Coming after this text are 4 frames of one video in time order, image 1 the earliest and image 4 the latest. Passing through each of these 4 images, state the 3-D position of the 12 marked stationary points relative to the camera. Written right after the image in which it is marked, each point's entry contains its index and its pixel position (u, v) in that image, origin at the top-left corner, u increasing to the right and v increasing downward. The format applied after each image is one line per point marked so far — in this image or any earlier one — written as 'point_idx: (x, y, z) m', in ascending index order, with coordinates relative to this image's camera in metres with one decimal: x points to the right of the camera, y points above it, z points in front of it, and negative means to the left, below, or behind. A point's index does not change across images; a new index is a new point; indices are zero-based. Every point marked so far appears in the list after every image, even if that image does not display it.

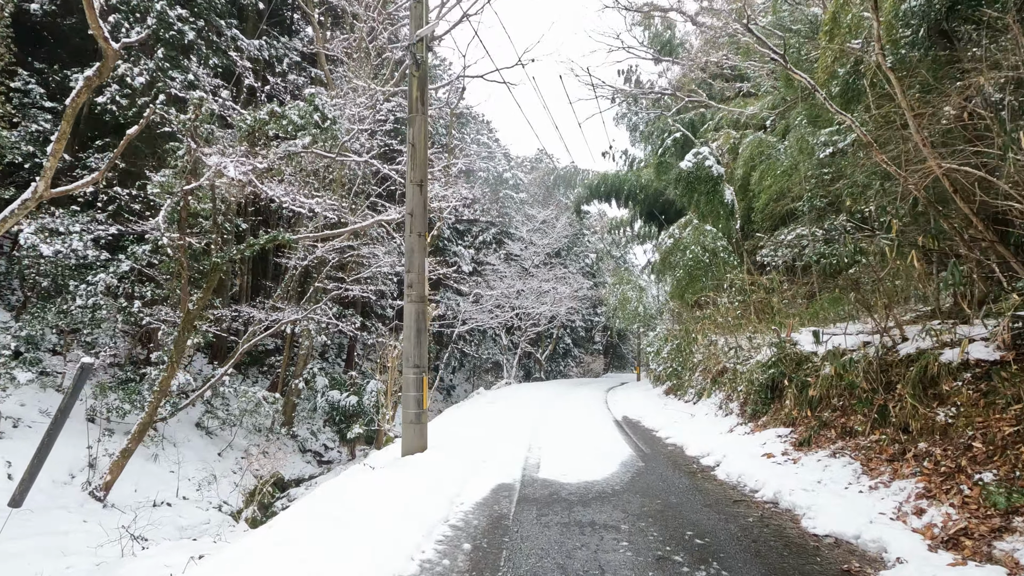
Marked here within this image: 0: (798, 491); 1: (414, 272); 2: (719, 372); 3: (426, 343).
0: (+2.4, -1.7, +3.9) m
1: (-1.1, +0.2, +5.4) m
2: (+3.9, -1.6, +8.9) m
3: (-1.0, -0.6, +5.4) m
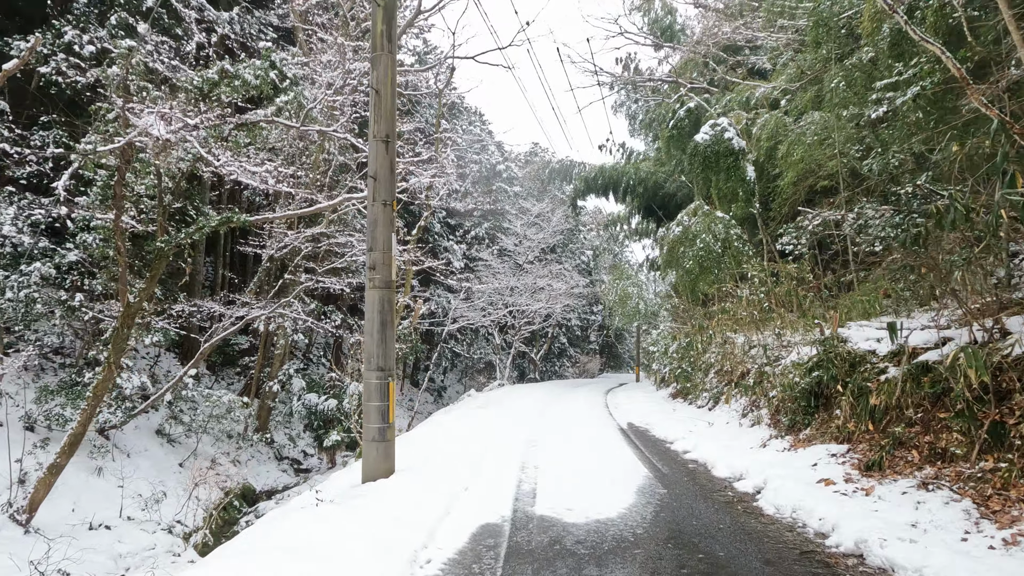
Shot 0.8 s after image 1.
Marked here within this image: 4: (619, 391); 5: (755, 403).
0: (+2.3, -1.5, +2.8) m
1: (-1.2, +0.3, +4.3) m
2: (+3.8, -1.4, +7.8) m
3: (-1.1, -0.5, +4.3) m
4: (+3.7, -3.6, +16.5) m
5: (+3.4, -1.6, +6.6) m
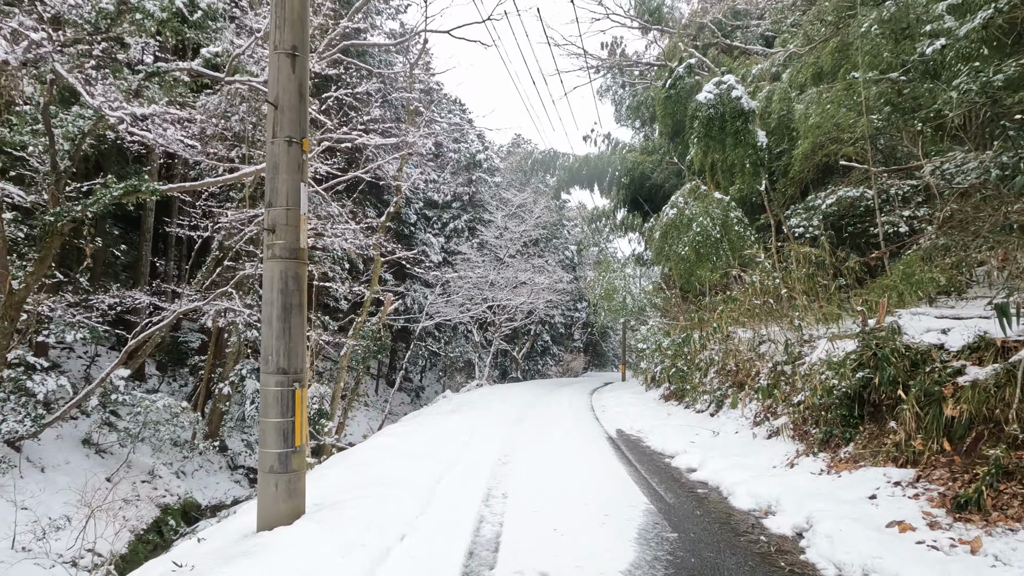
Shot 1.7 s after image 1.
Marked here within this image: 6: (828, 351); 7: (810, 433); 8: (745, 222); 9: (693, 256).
0: (+2.0, -1.3, +1.8) m
1: (-1.5, +0.5, +3.1) m
2: (+3.4, -1.2, +6.8) m
3: (-1.4, -0.3, +3.1) m
4: (+3.0, -3.4, +15.4) m
5: (+3.0, -1.4, +5.5) m
6: (+3.2, -0.7, +4.8) m
7: (+2.8, -1.4, +4.5) m
8: (+4.6, +1.3, +9.2) m
9: (+3.5, +0.6, +9.0) m
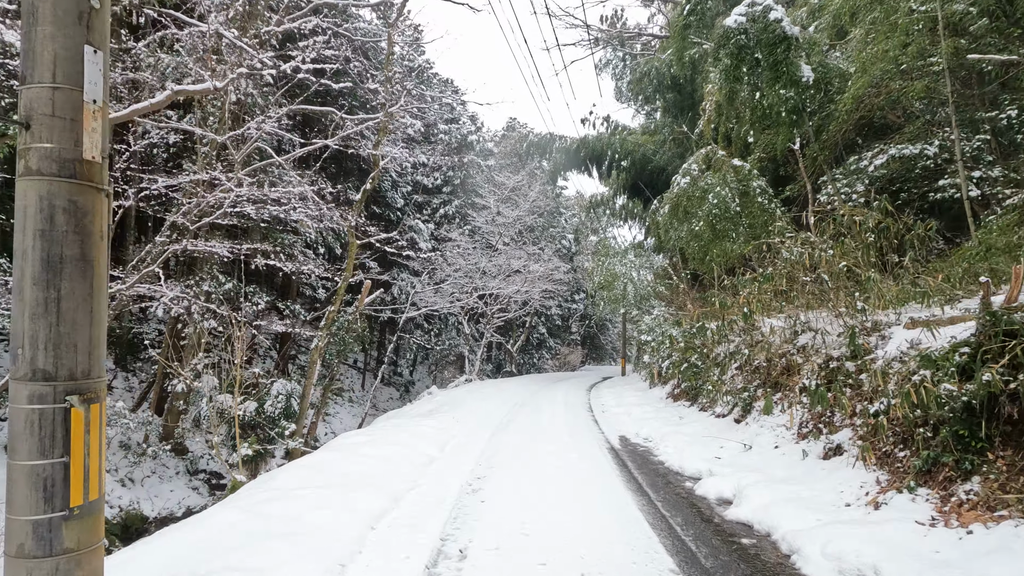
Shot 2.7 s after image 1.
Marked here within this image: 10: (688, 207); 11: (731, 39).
0: (+1.8, -1.1, +0.5) m
1: (-1.7, +0.8, +1.7) m
2: (+3.1, -1.0, +5.5) m
3: (-1.6, -0.1, +1.8) m
4: (+2.8, -3.0, +14.2) m
5: (+2.8, -1.2, +4.2) m
6: (+3.0, -0.4, +3.5) m
7: (+2.6, -1.1, +3.2) m
8: (+4.3, +1.6, +7.9) m
9: (+3.2, +0.9, +7.7) m
10: (+3.1, +1.5, +8.3) m
11: (+2.5, +2.8, +5.5) m
